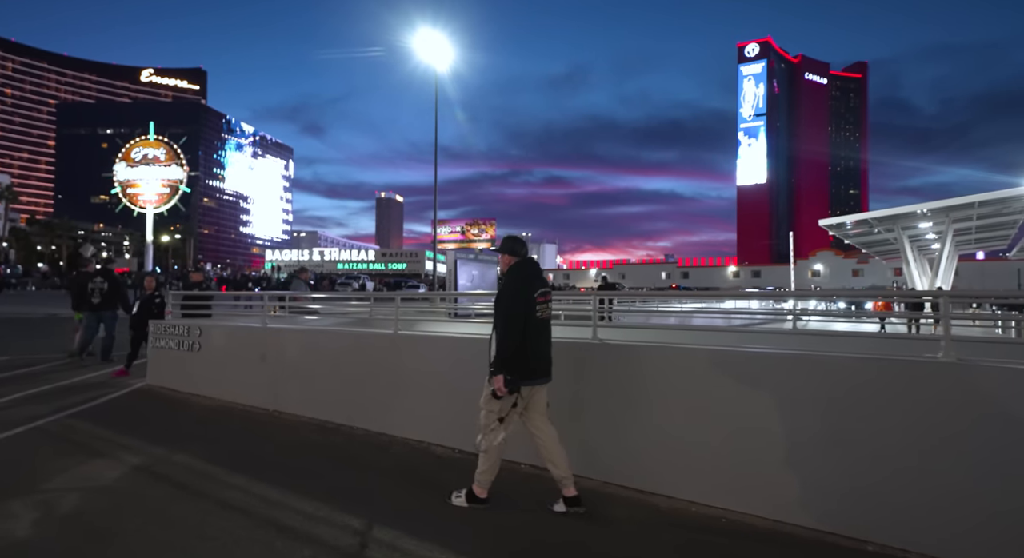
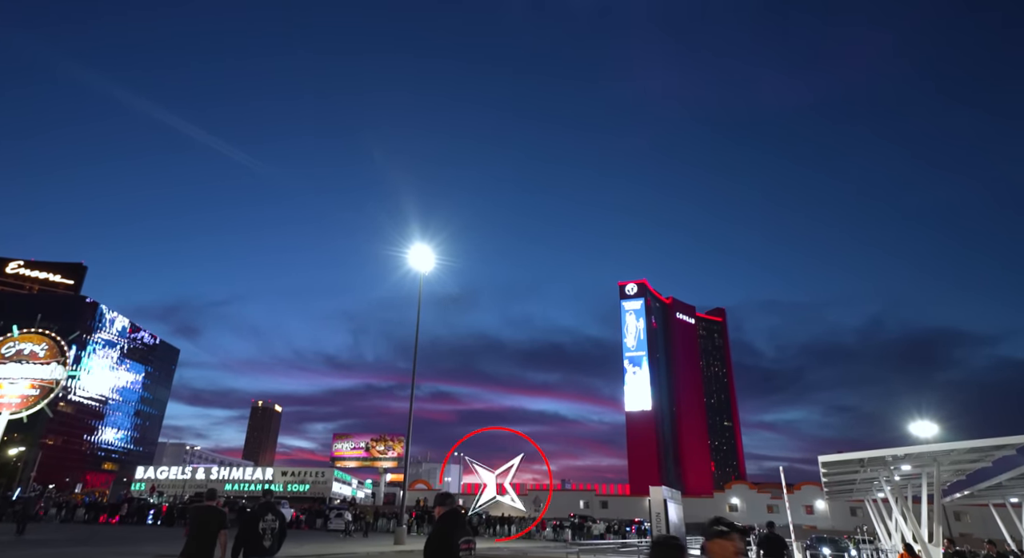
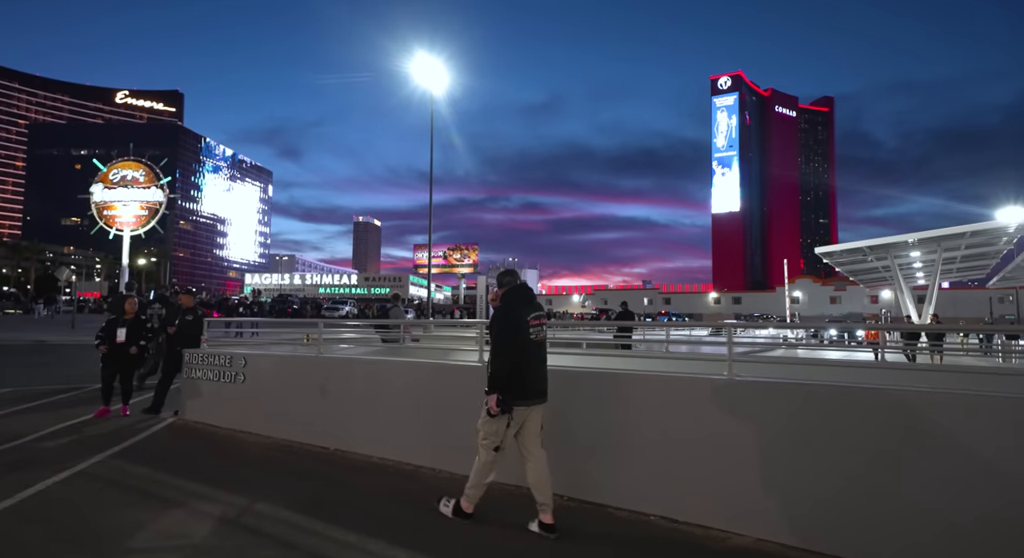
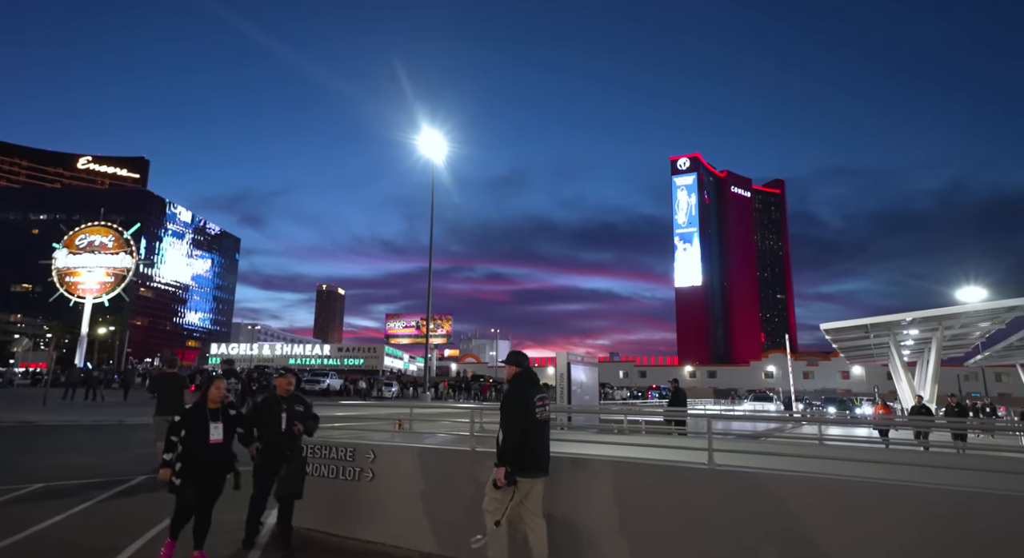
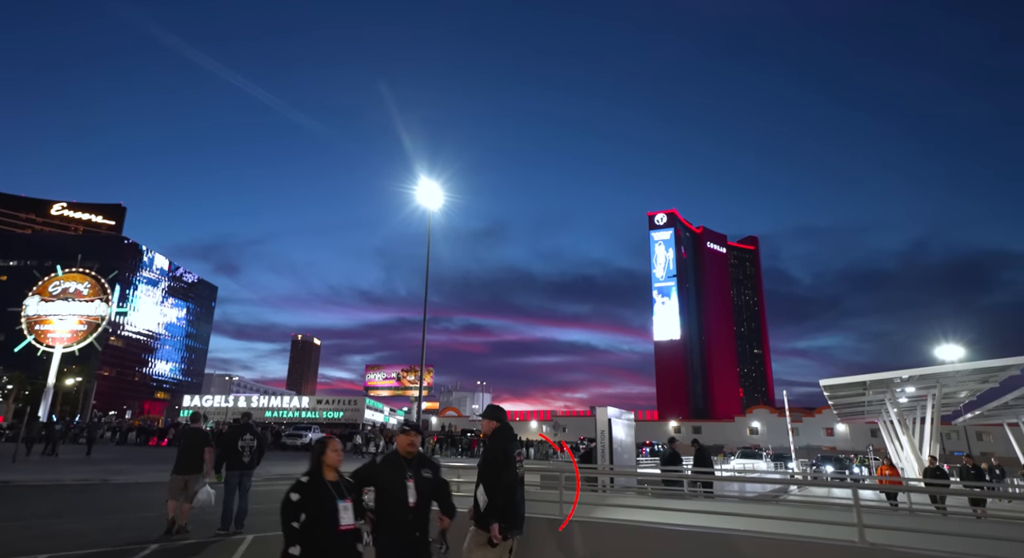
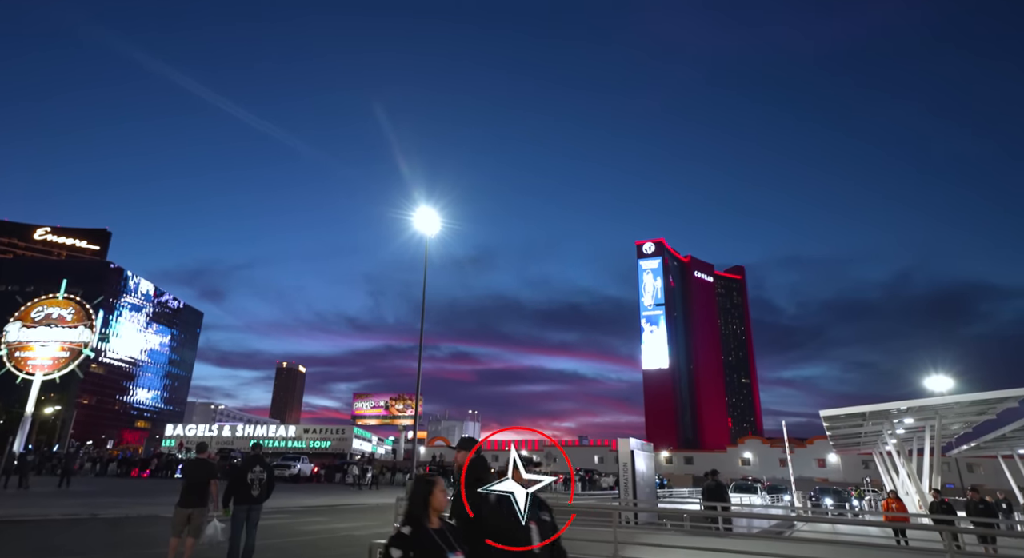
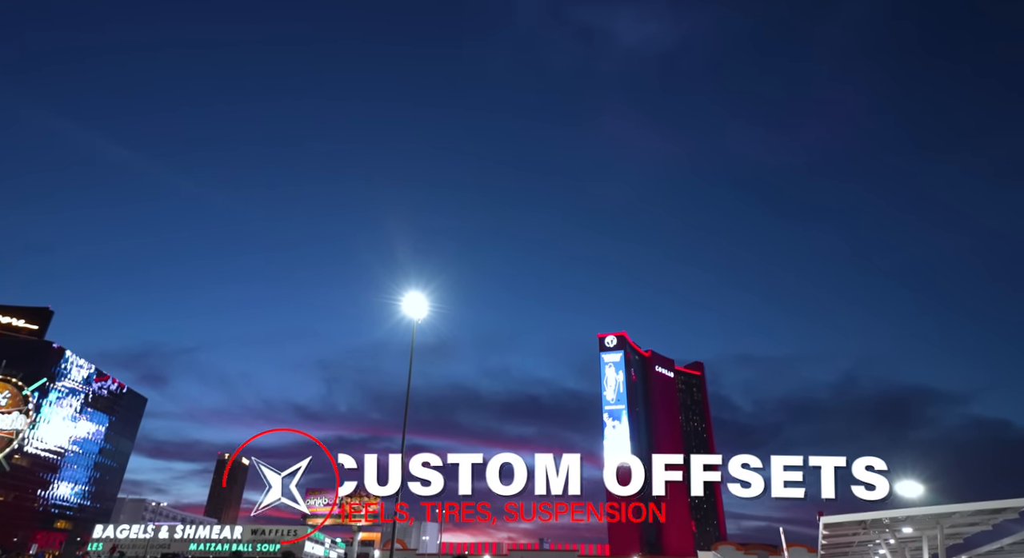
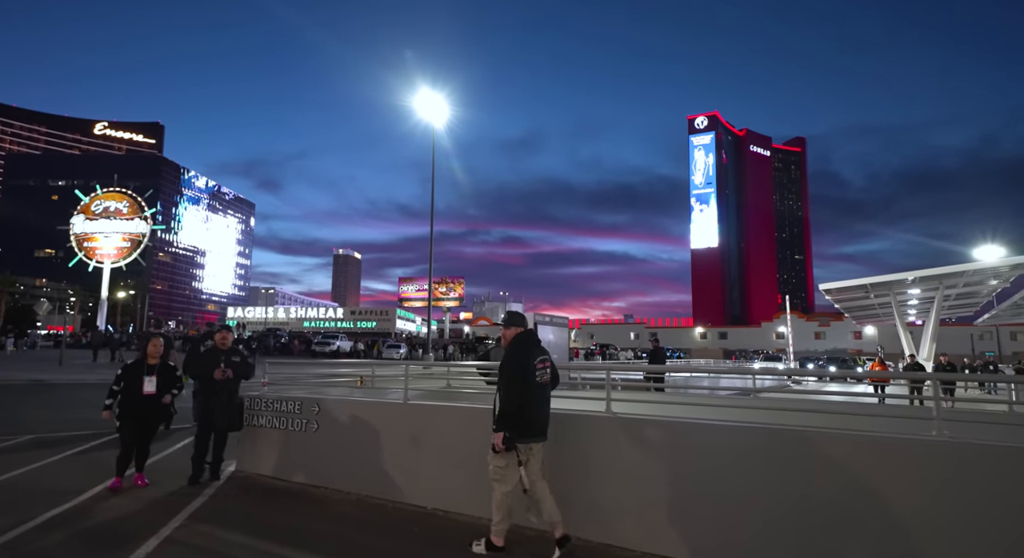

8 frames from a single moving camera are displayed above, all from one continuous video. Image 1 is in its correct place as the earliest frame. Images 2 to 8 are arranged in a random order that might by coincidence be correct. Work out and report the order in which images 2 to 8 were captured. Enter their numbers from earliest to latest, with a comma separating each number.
3, 8, 4, 5, 6, 2, 7
